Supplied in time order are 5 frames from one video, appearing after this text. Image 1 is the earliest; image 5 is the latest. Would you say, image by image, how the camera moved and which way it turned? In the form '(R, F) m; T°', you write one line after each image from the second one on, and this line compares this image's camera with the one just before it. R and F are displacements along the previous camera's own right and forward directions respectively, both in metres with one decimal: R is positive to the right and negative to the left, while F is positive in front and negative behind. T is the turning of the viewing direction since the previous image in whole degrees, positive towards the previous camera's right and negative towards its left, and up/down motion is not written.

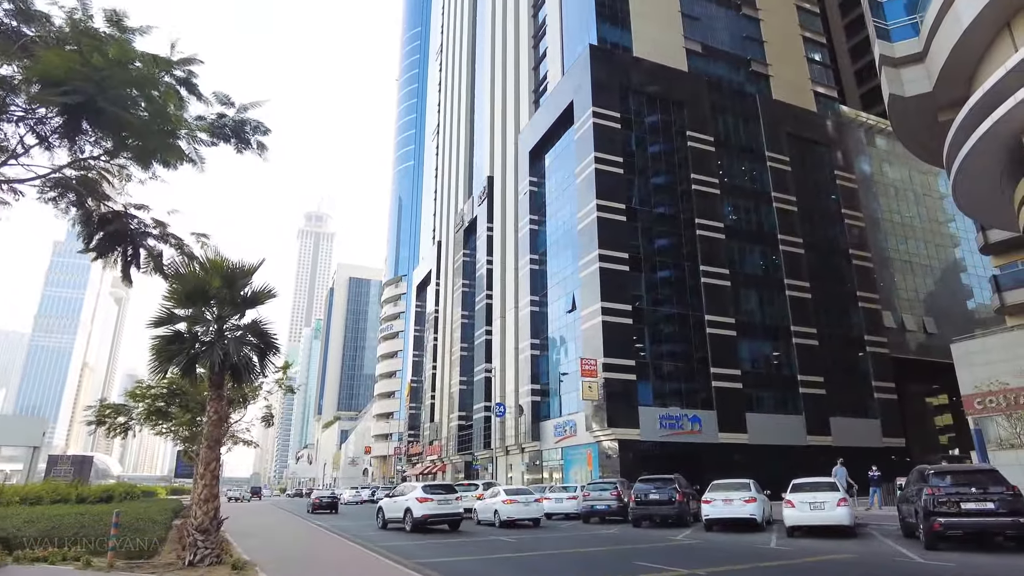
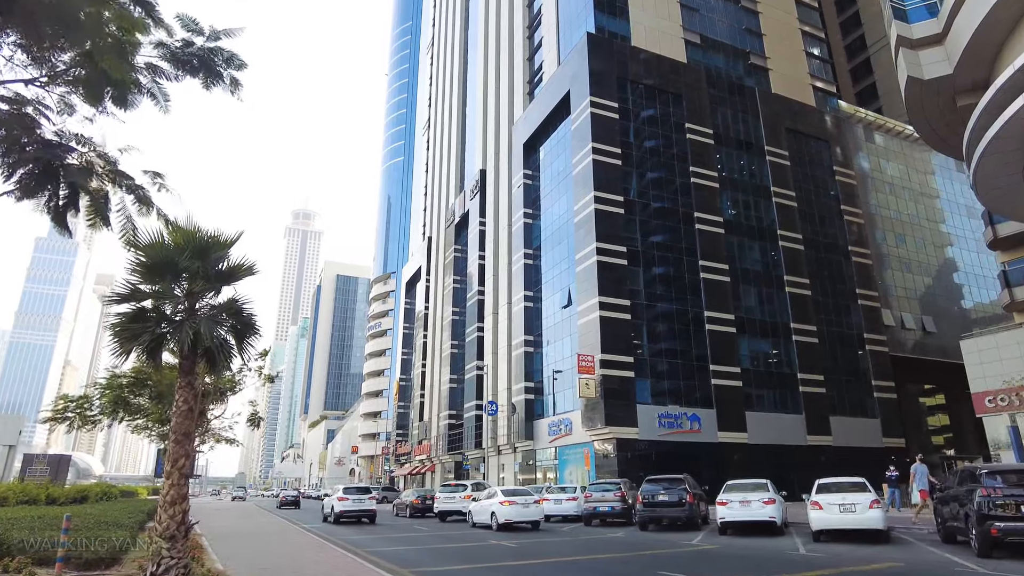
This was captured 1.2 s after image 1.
(-0.4, +1.3) m; +1°
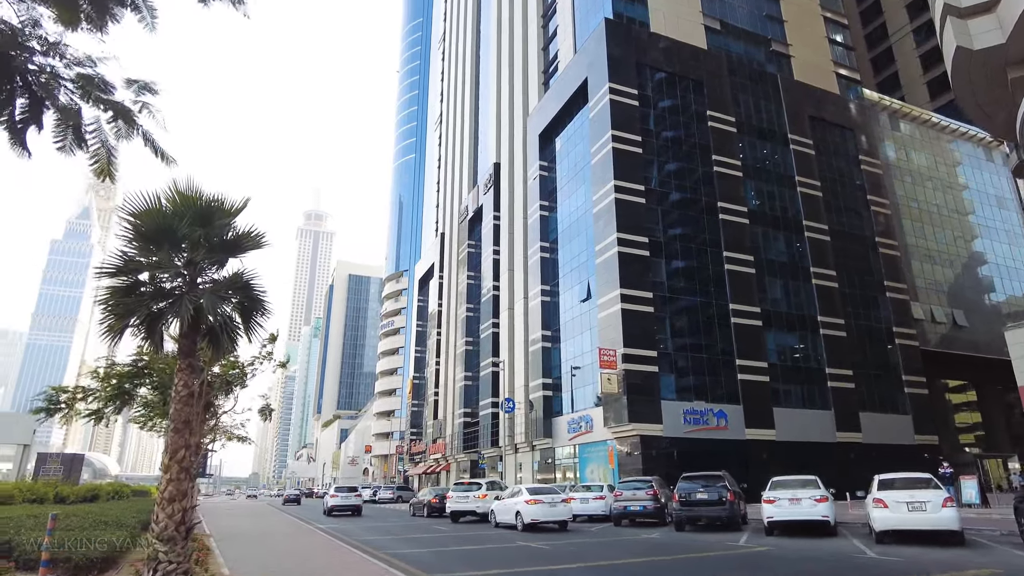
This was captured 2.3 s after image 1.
(-0.4, +1.2) m; -1°
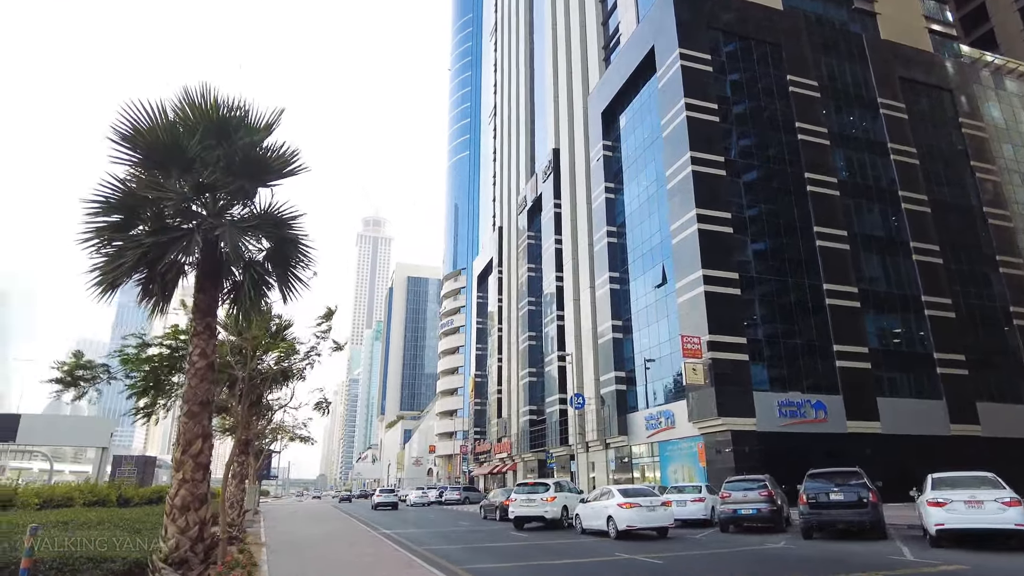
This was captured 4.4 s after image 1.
(-0.7, +2.5) m; -5°
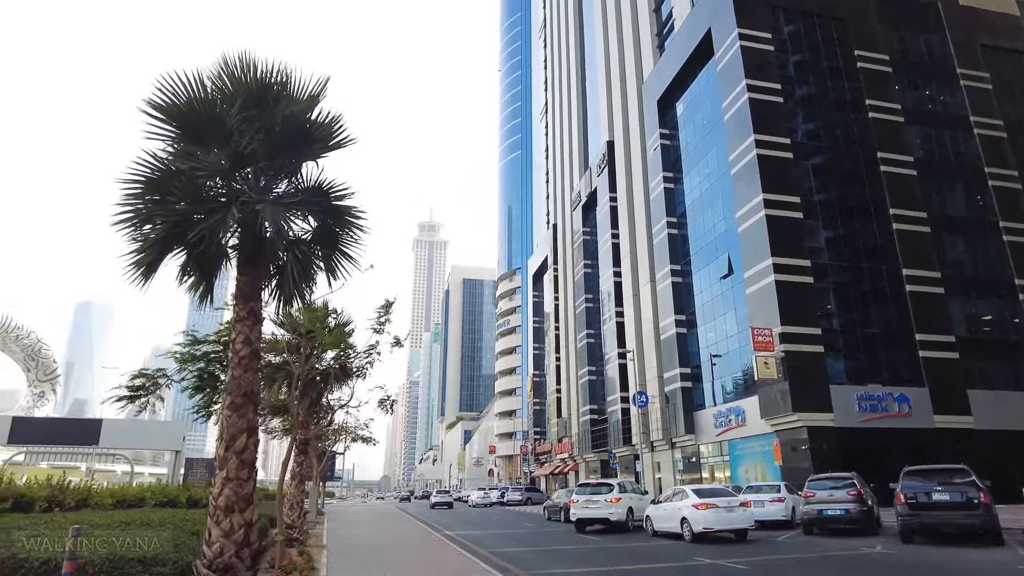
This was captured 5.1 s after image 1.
(-0.1, +0.7) m; -5°
